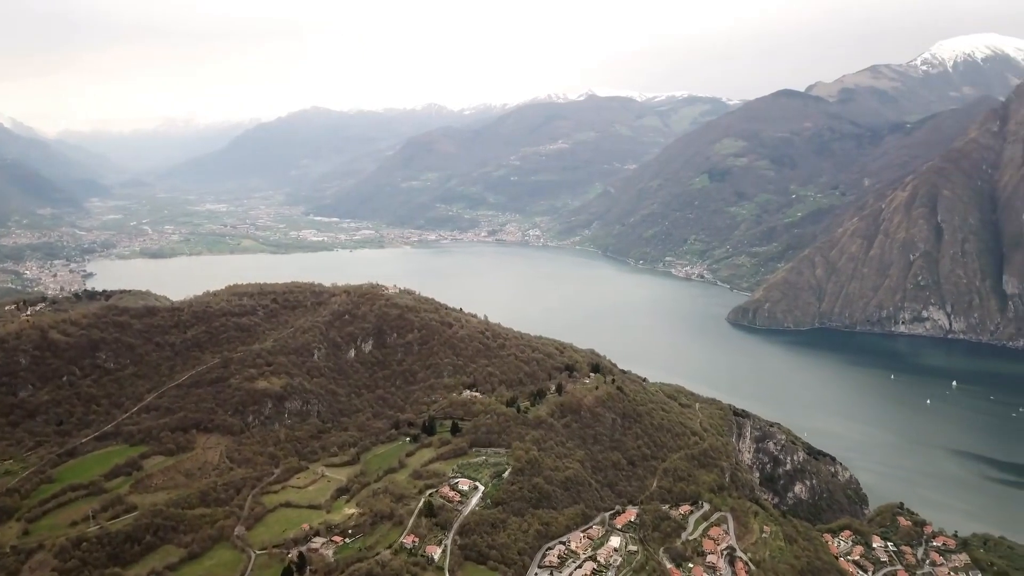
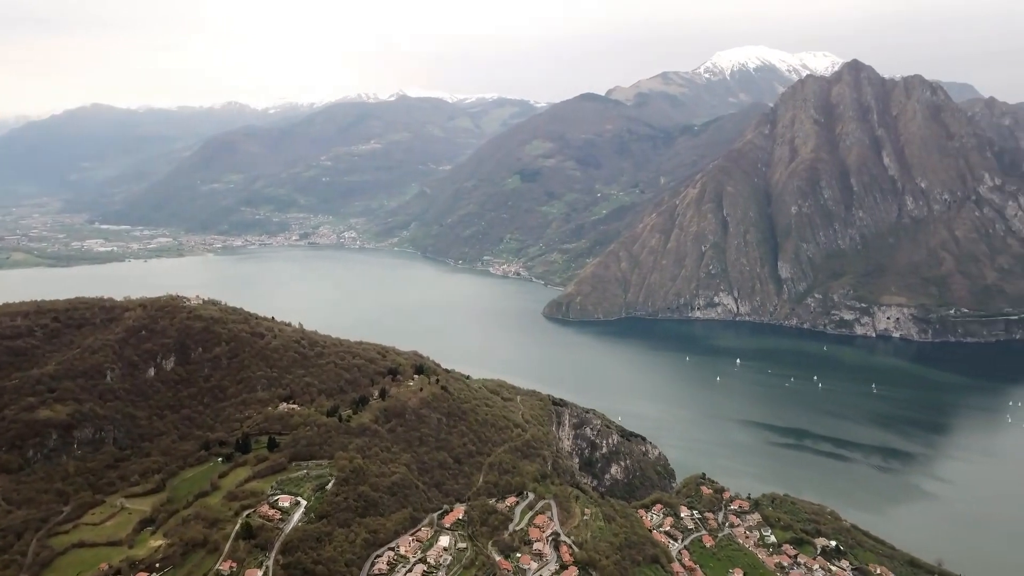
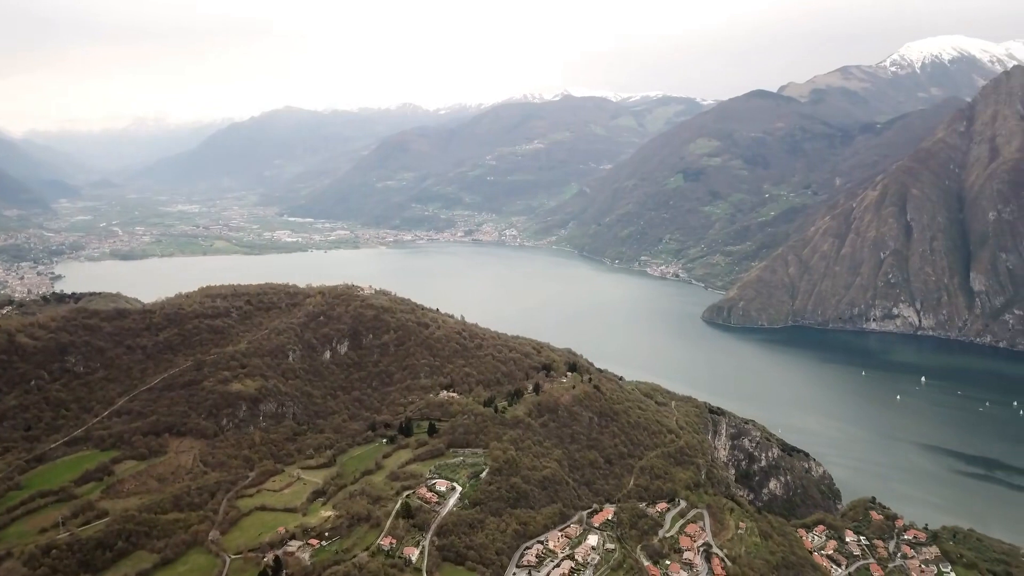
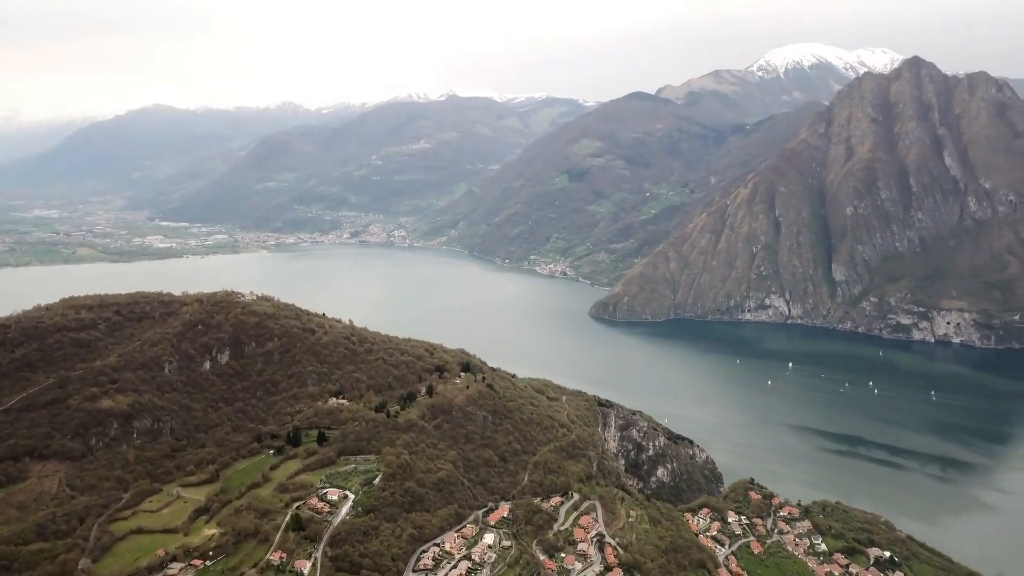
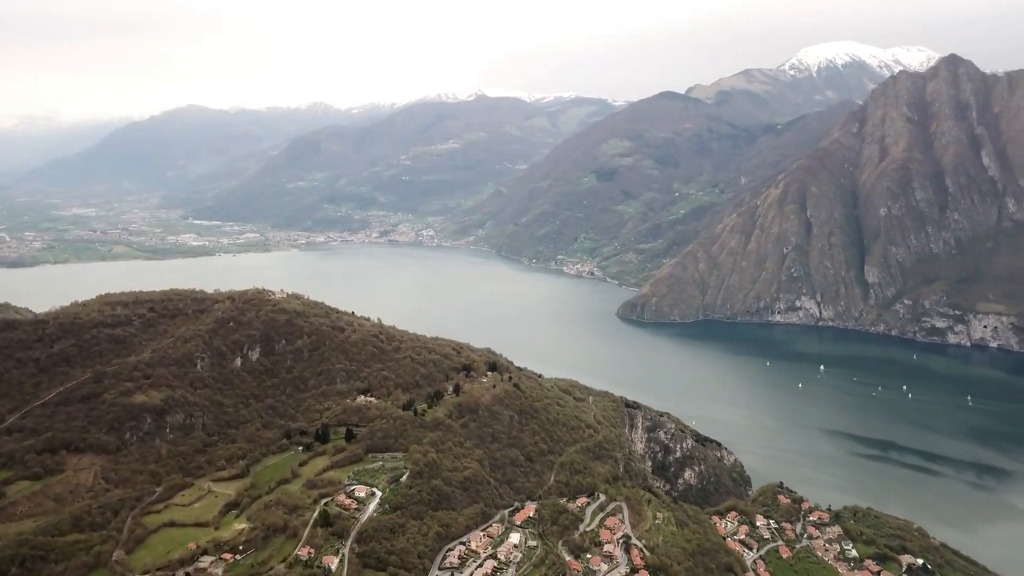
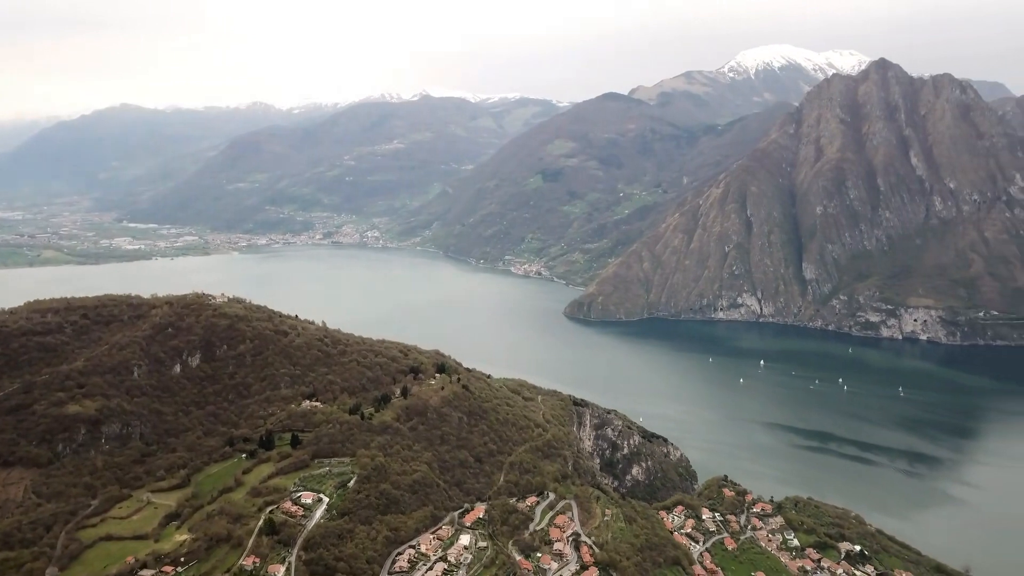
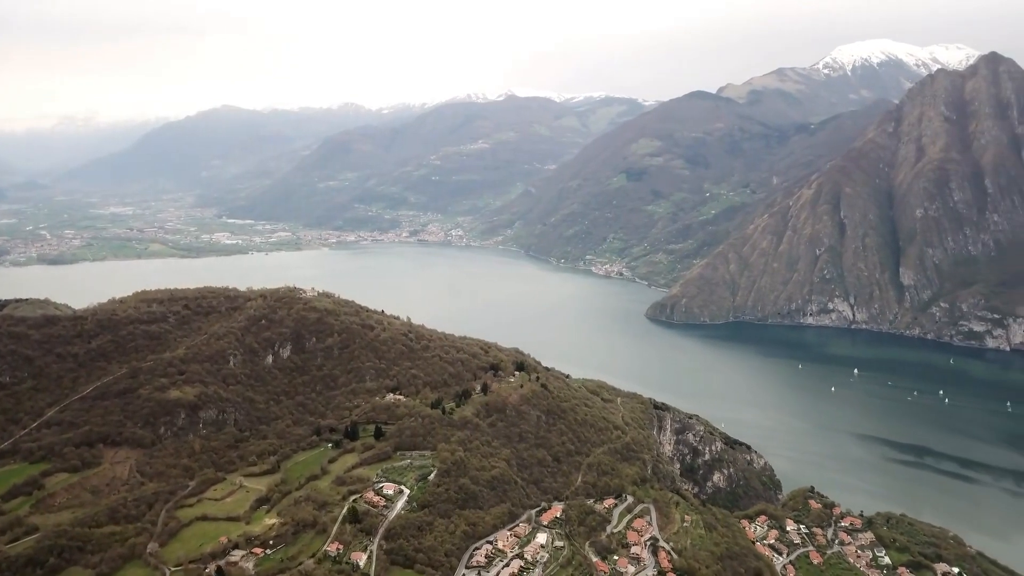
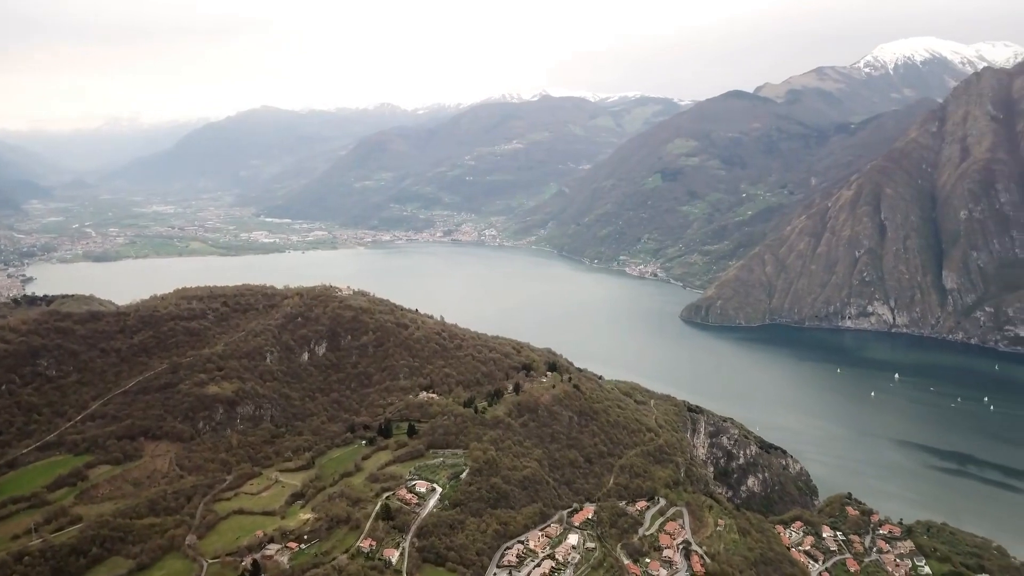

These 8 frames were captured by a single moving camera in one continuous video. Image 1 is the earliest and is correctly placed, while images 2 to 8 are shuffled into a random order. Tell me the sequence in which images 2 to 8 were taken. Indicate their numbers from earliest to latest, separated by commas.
3, 8, 7, 5, 4, 6, 2
